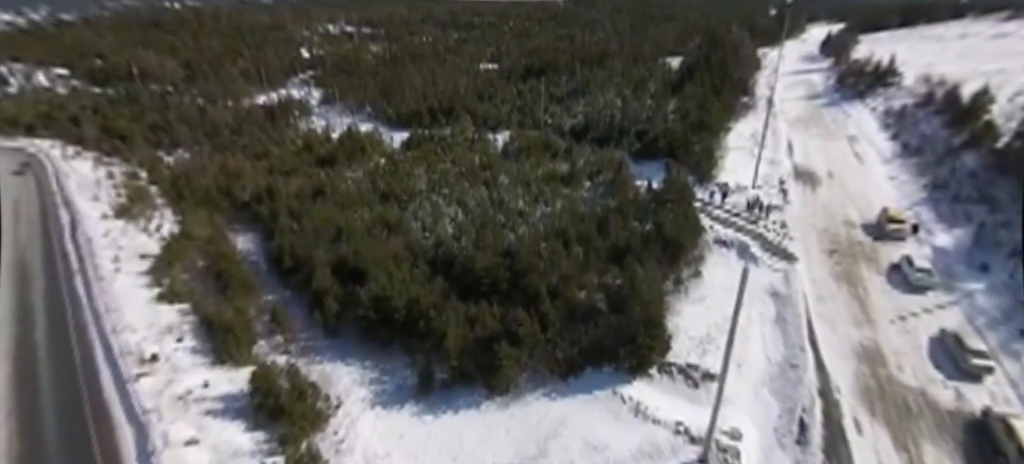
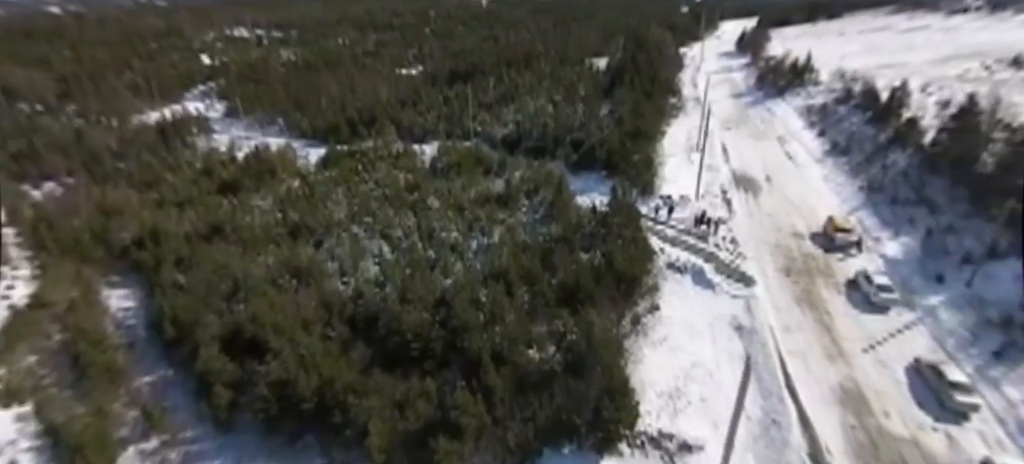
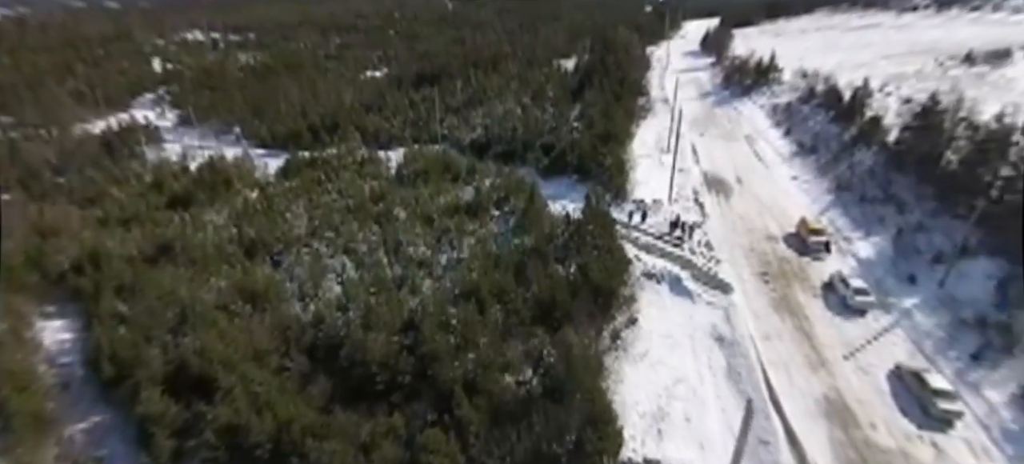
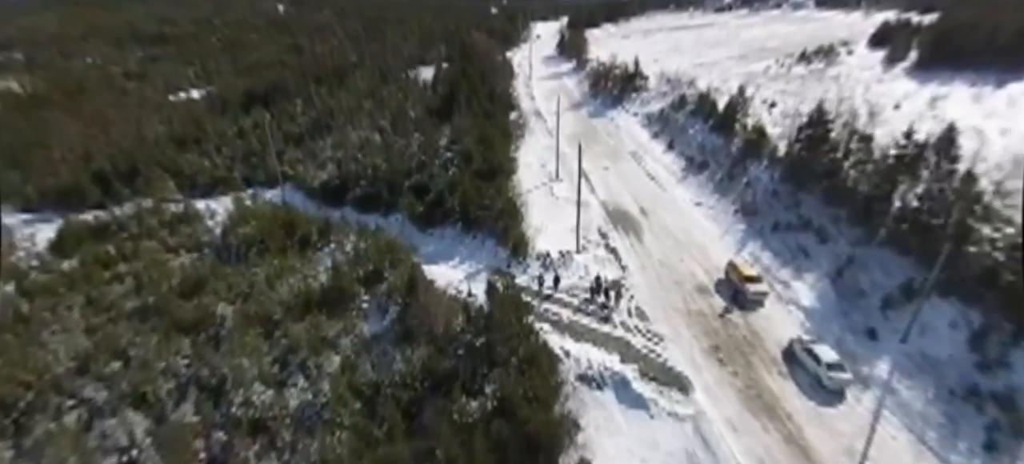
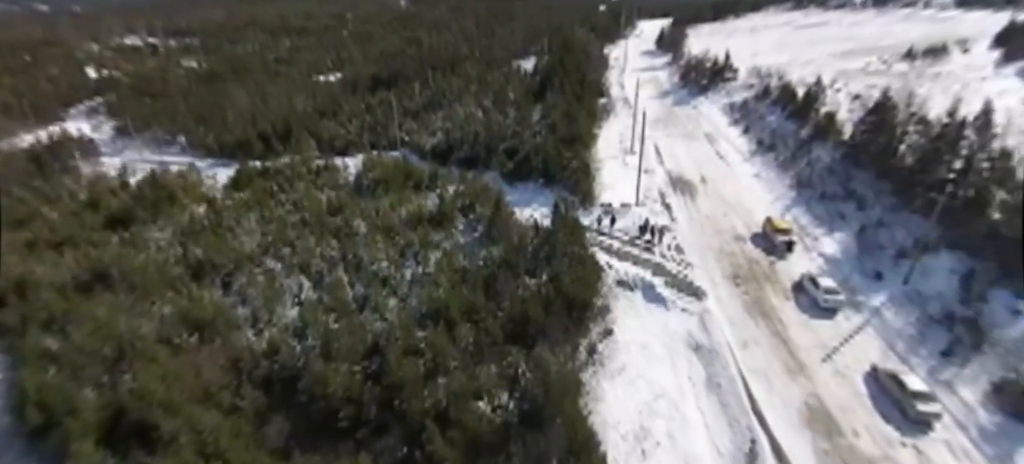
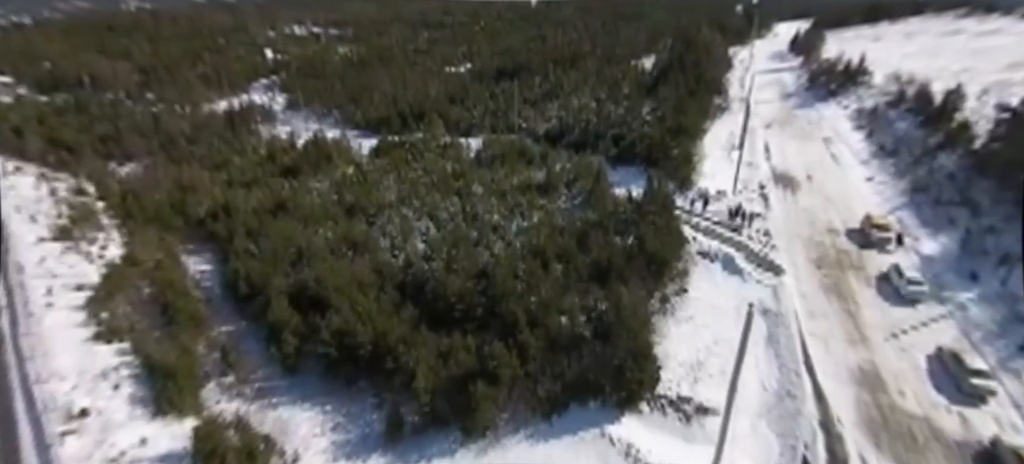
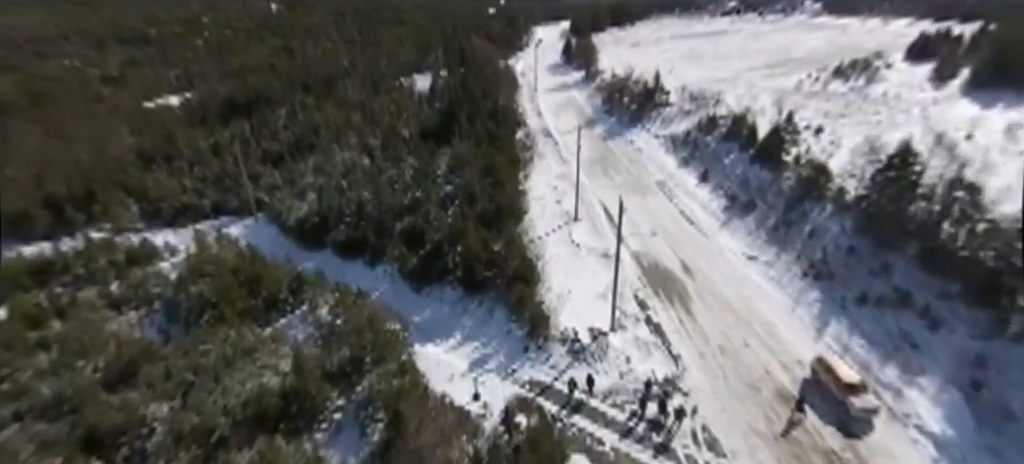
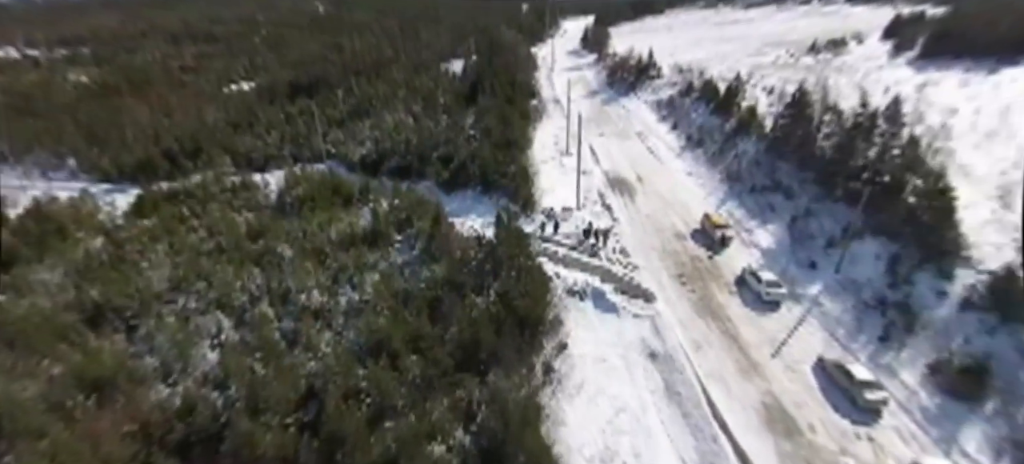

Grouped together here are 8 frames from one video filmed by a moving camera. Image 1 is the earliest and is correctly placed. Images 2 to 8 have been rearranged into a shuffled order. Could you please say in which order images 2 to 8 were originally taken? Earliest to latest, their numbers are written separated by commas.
6, 2, 3, 5, 8, 4, 7
